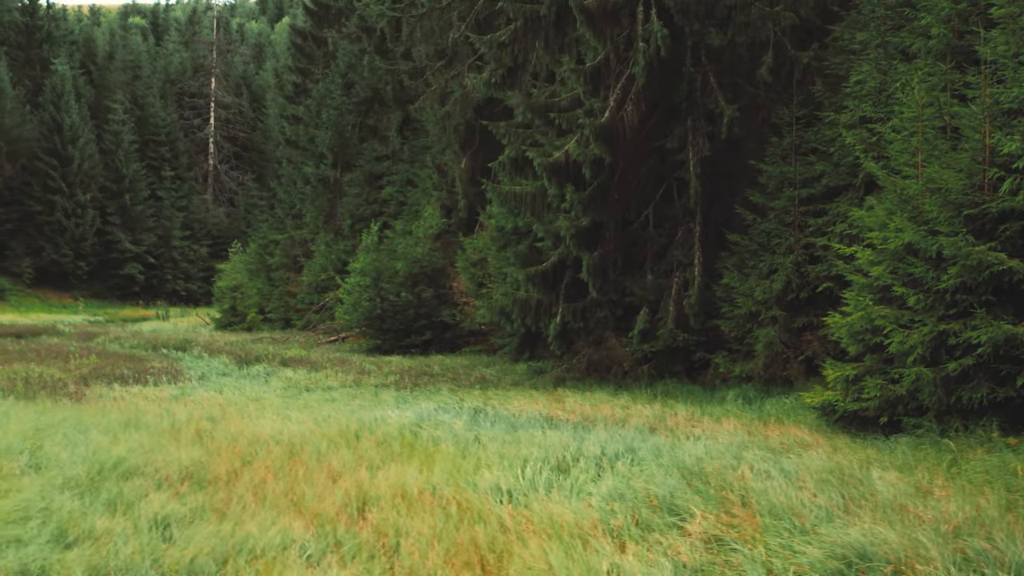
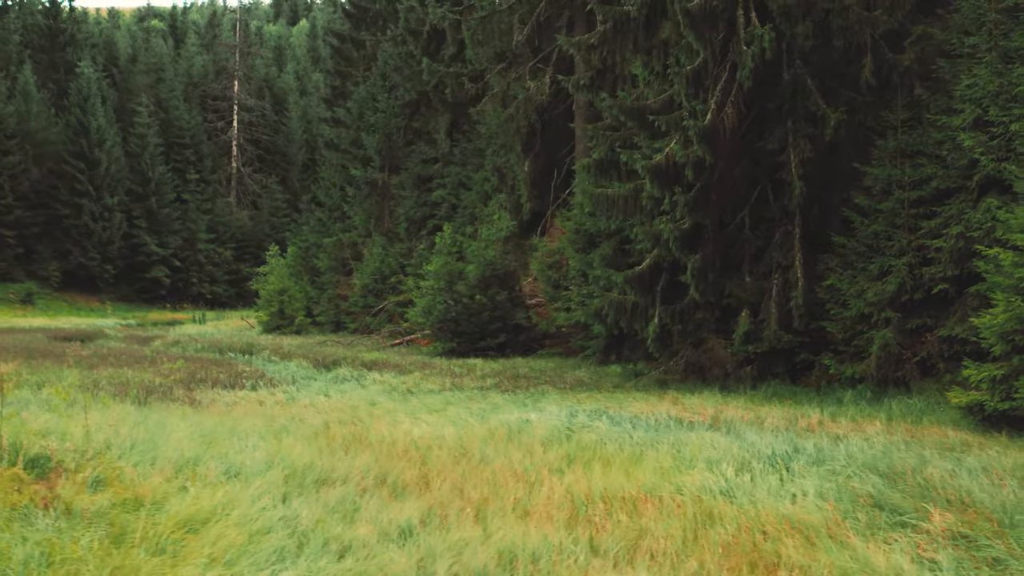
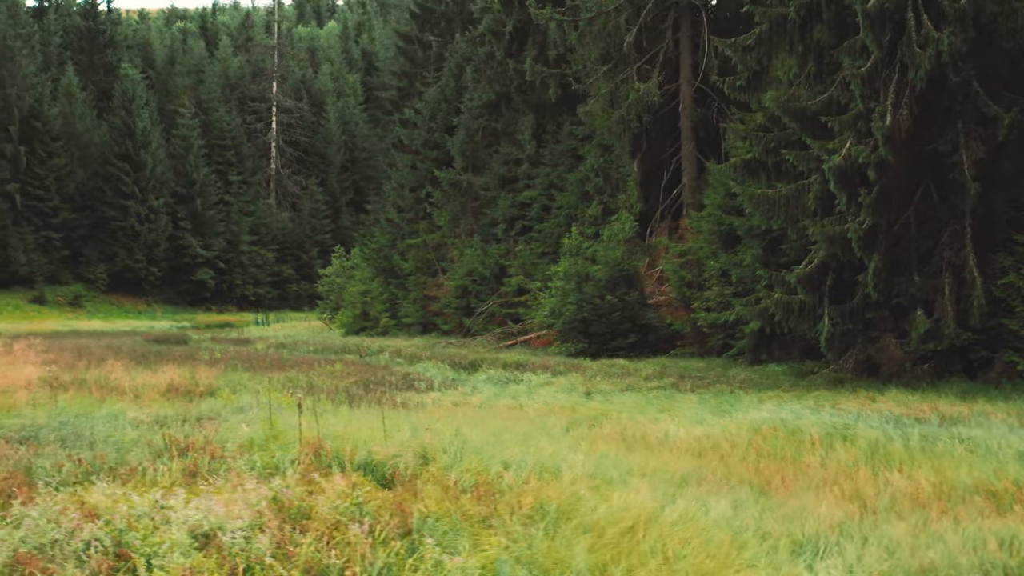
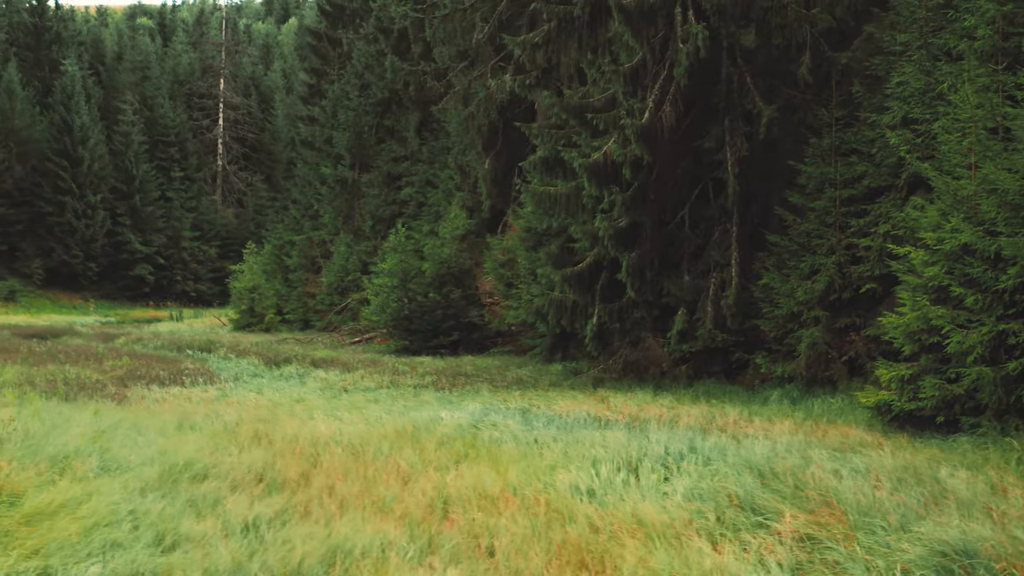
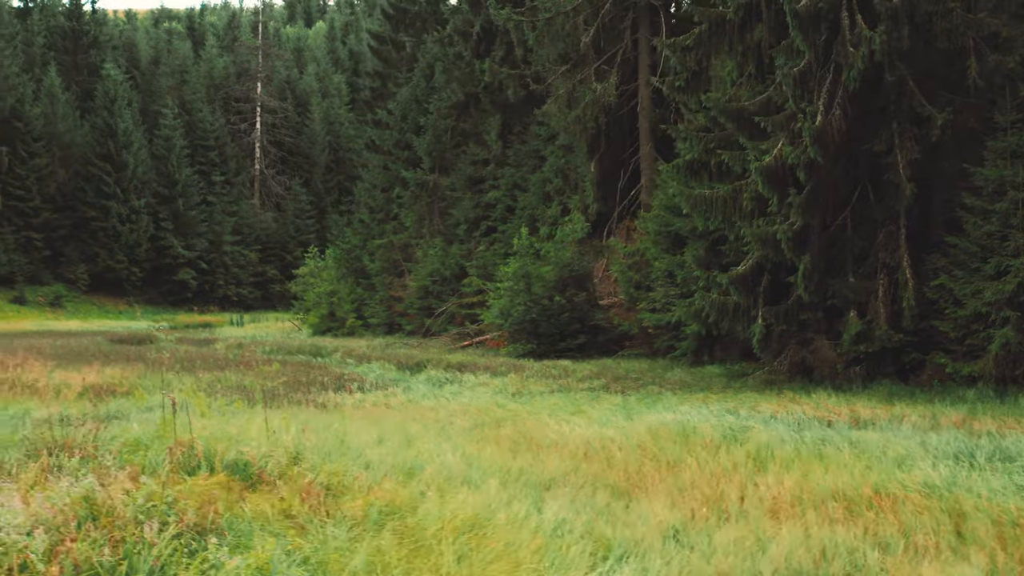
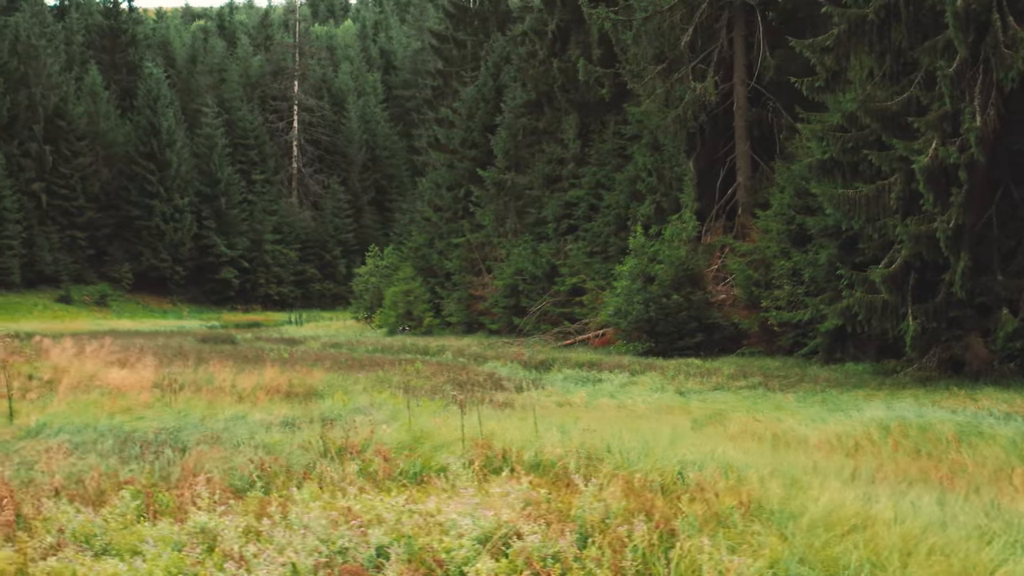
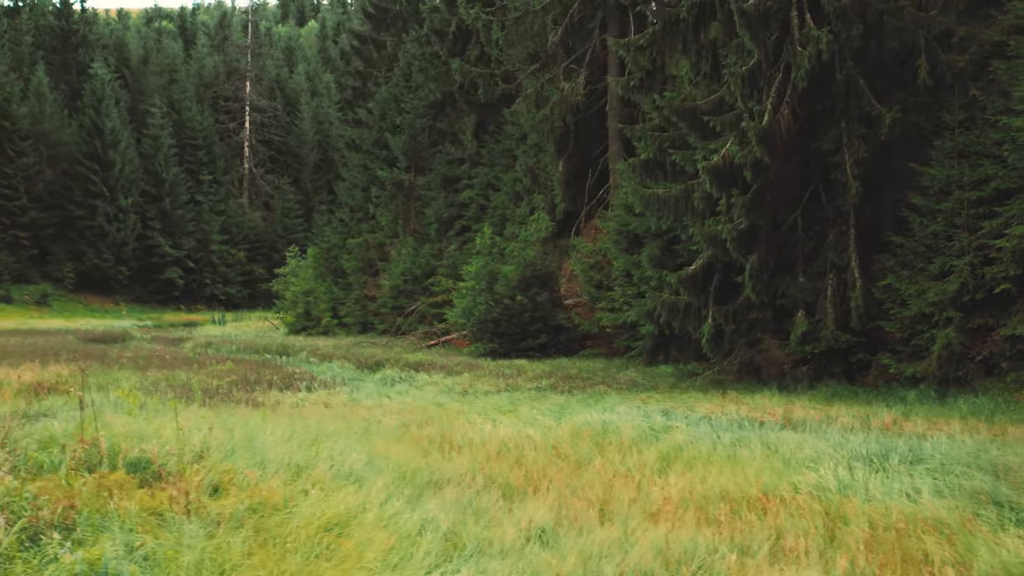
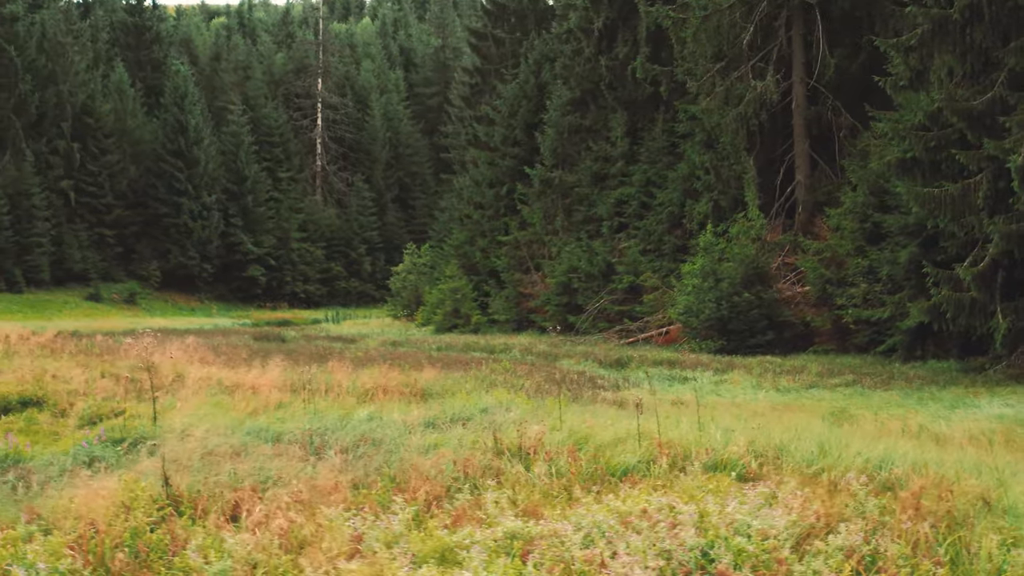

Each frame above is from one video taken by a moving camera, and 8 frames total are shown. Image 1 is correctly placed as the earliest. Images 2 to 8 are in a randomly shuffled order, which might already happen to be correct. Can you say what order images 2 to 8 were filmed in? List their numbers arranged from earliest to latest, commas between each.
4, 2, 7, 5, 3, 6, 8
